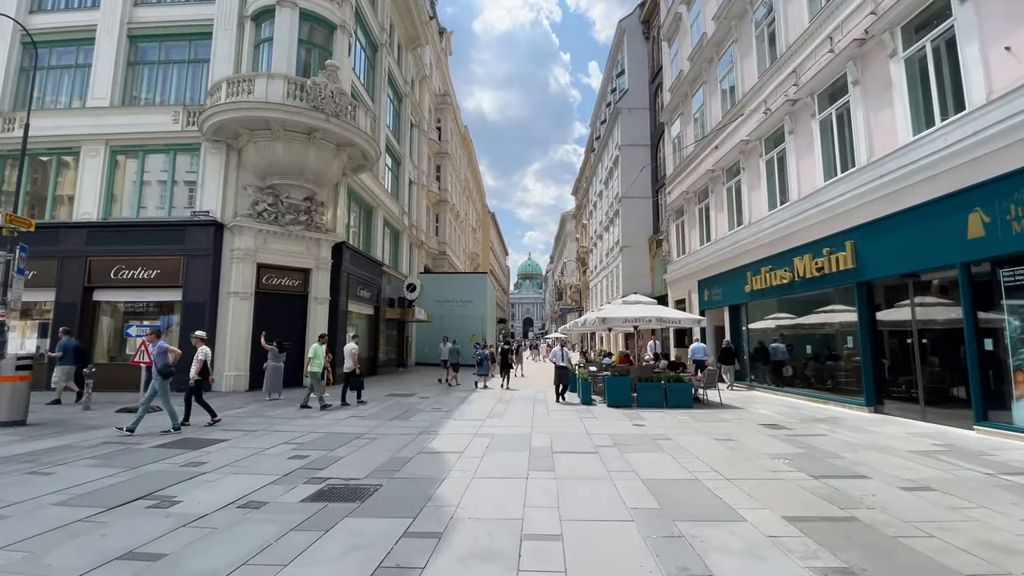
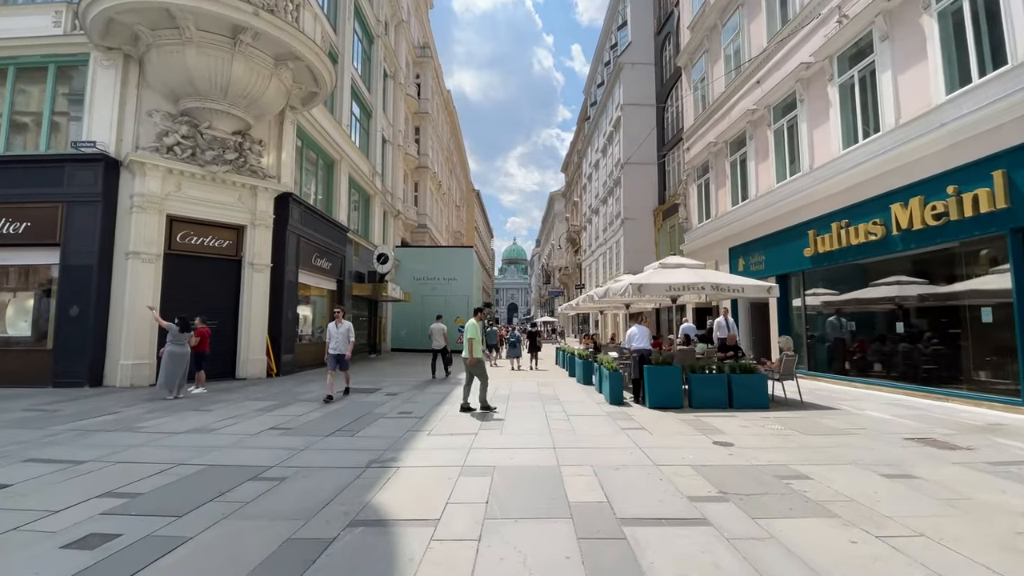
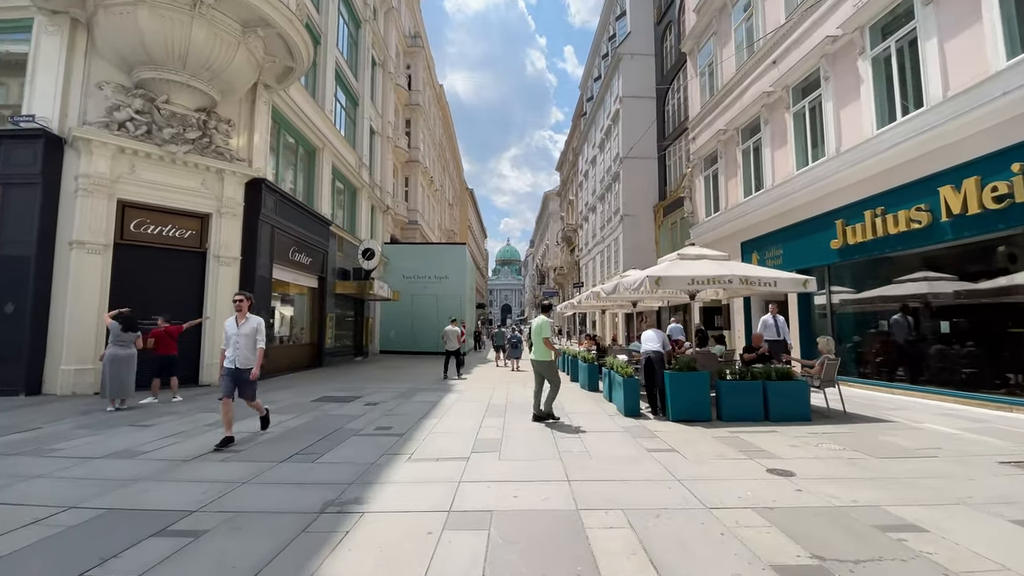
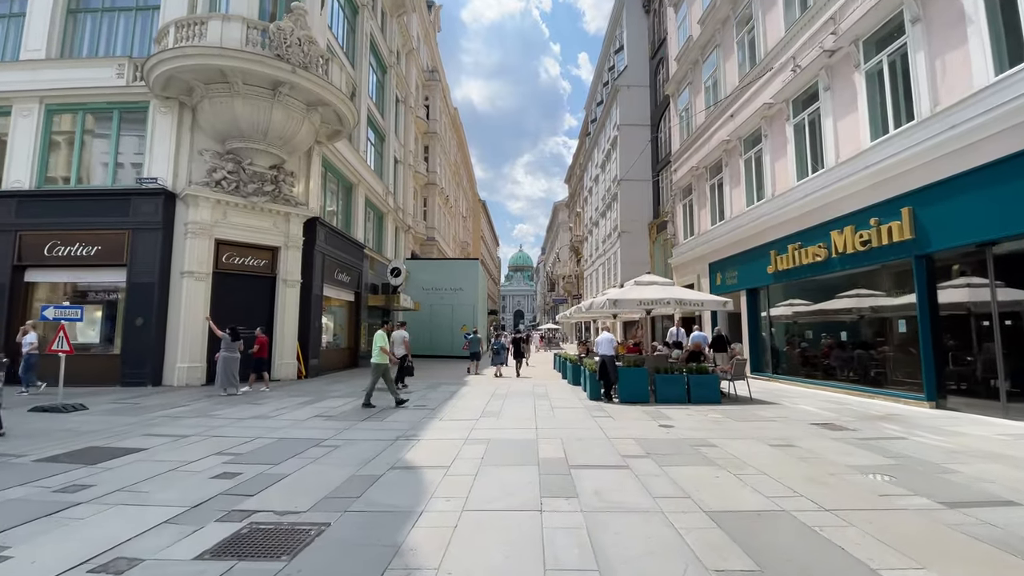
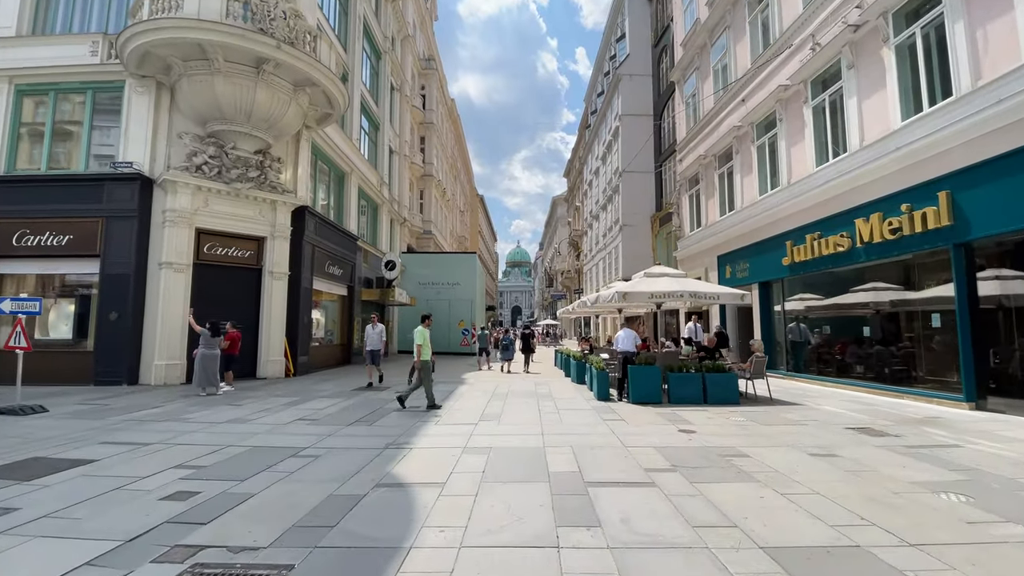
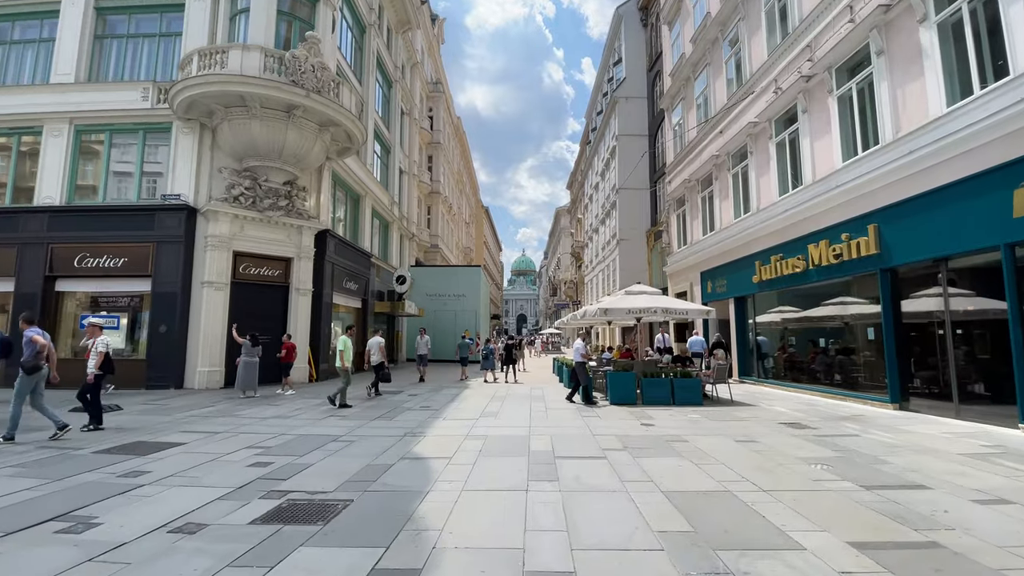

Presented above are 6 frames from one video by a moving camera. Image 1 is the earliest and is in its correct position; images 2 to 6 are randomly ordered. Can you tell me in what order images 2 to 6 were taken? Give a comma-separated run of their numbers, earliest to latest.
6, 4, 5, 2, 3
